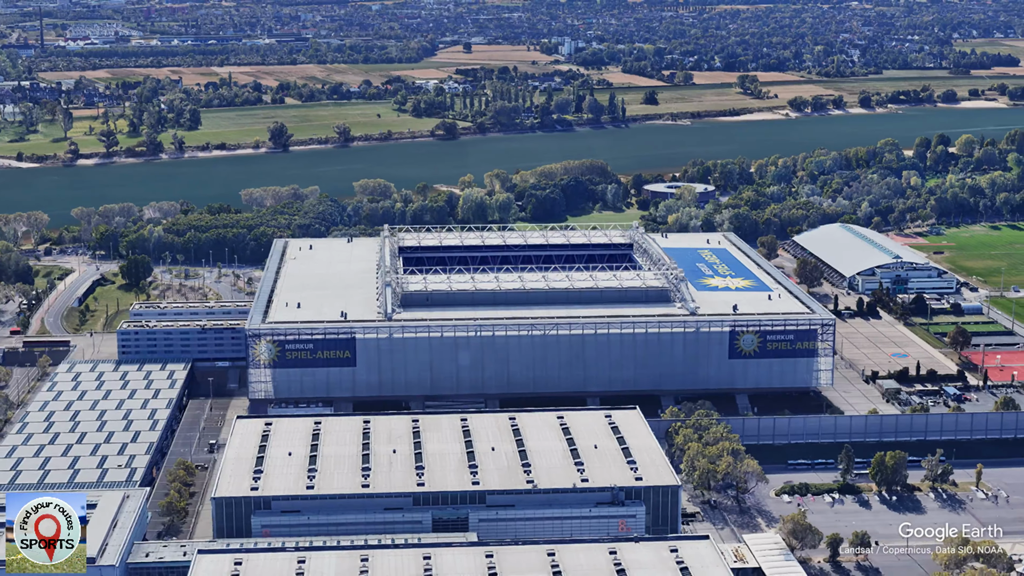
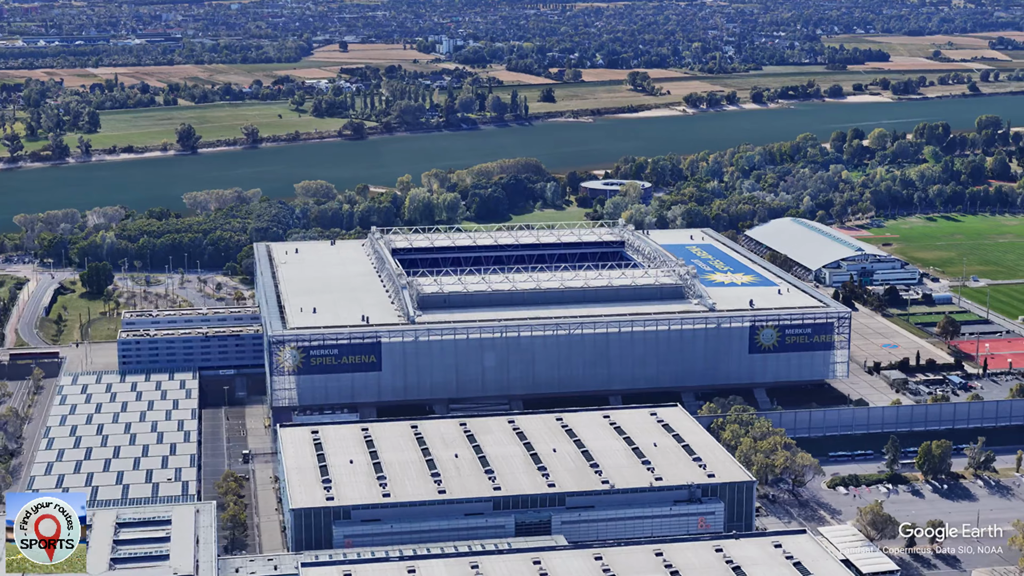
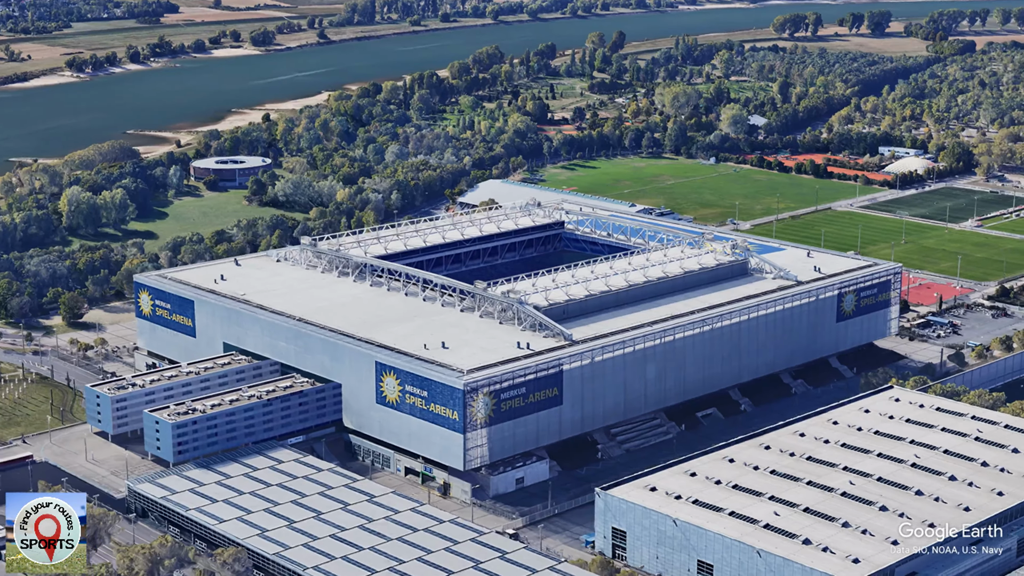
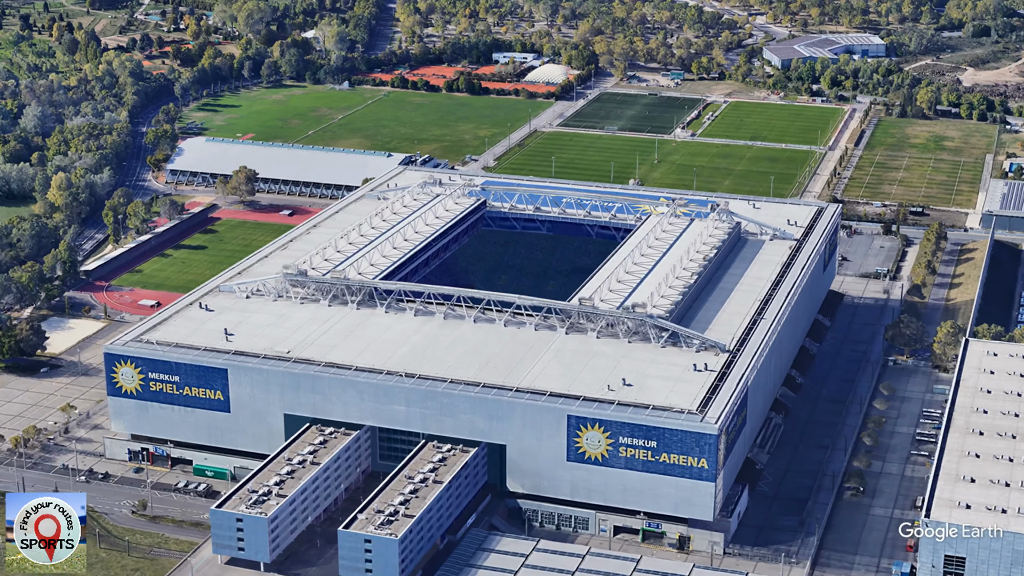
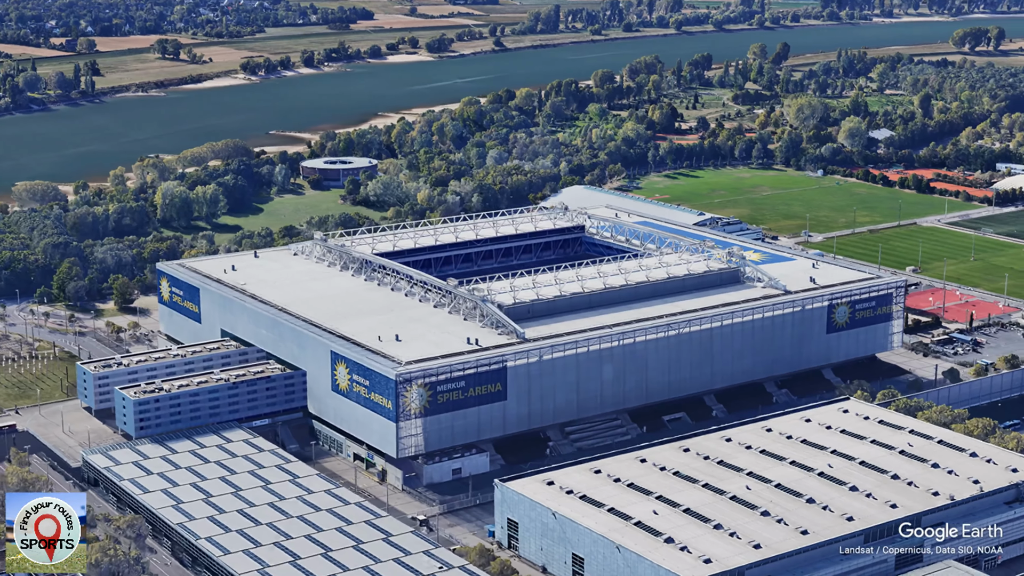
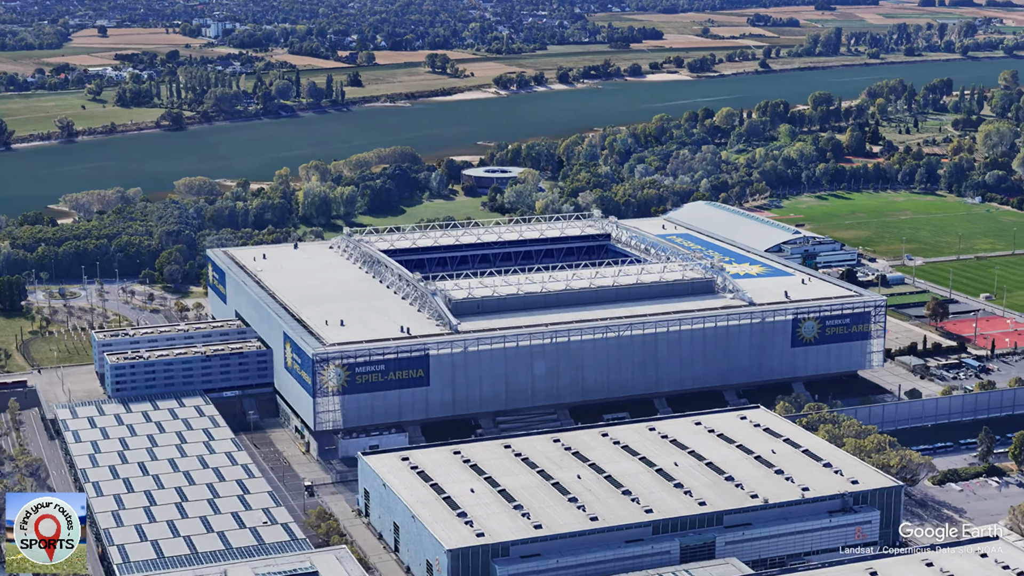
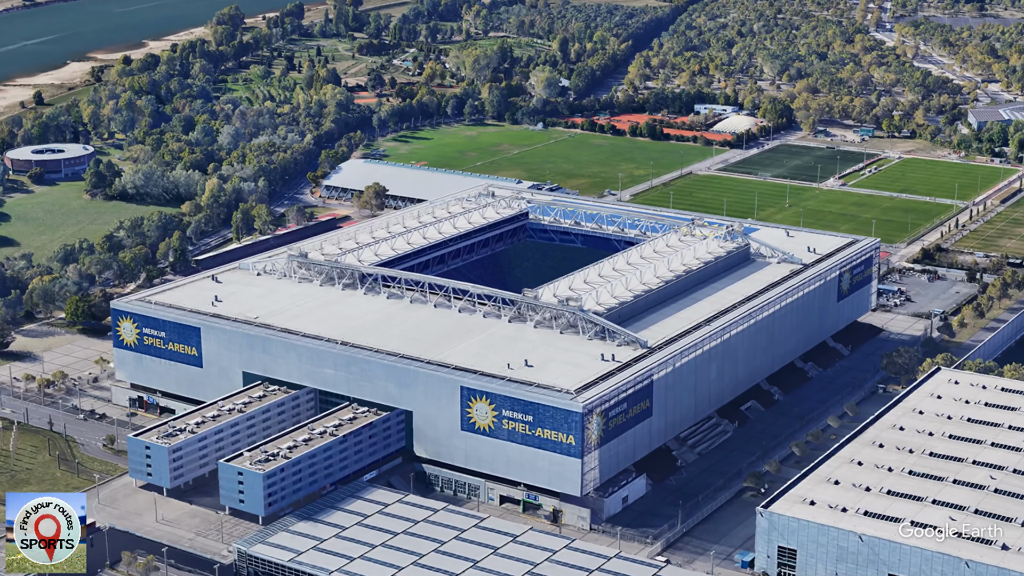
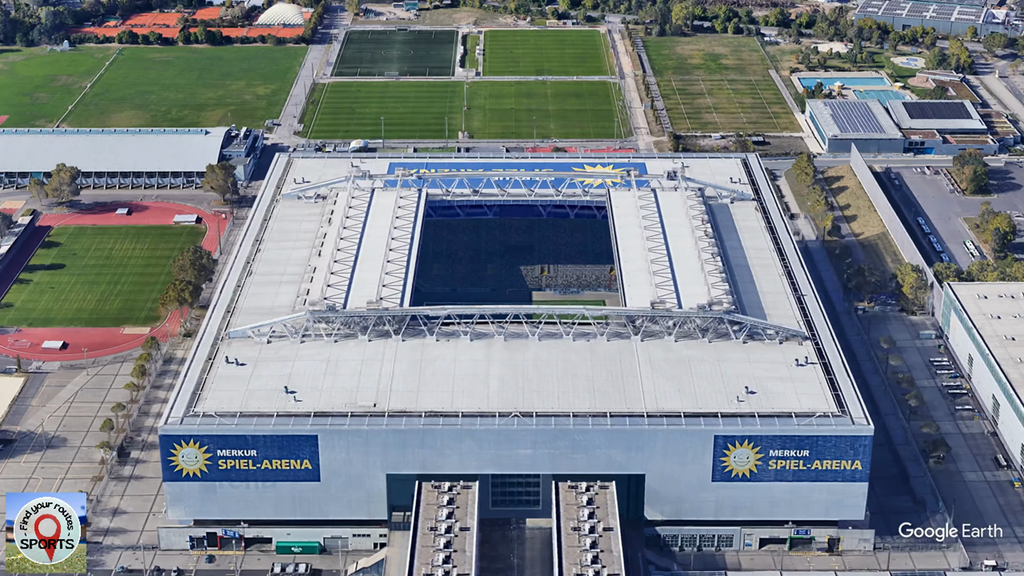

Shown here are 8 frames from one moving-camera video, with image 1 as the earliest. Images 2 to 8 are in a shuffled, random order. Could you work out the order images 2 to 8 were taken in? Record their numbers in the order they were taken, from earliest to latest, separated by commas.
2, 6, 5, 3, 7, 4, 8
